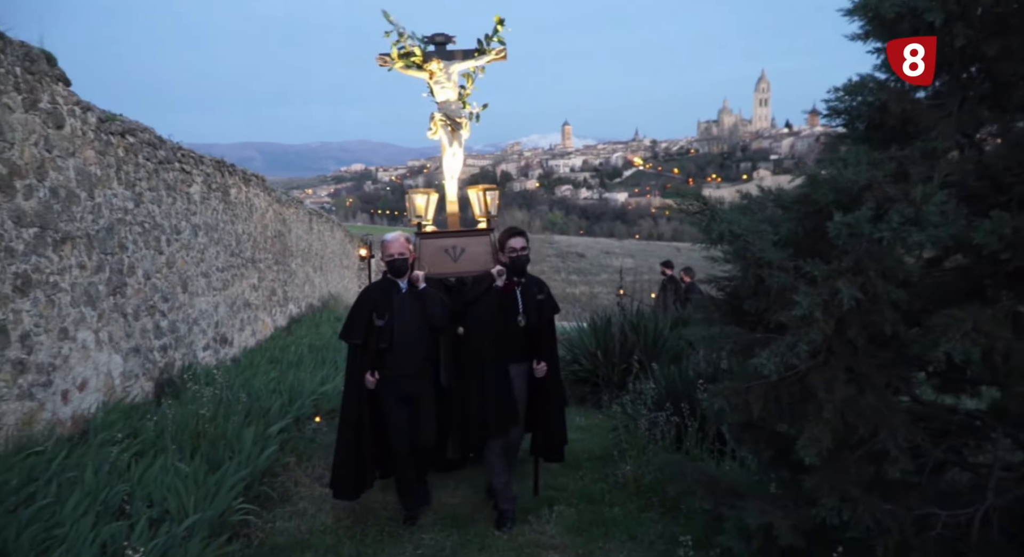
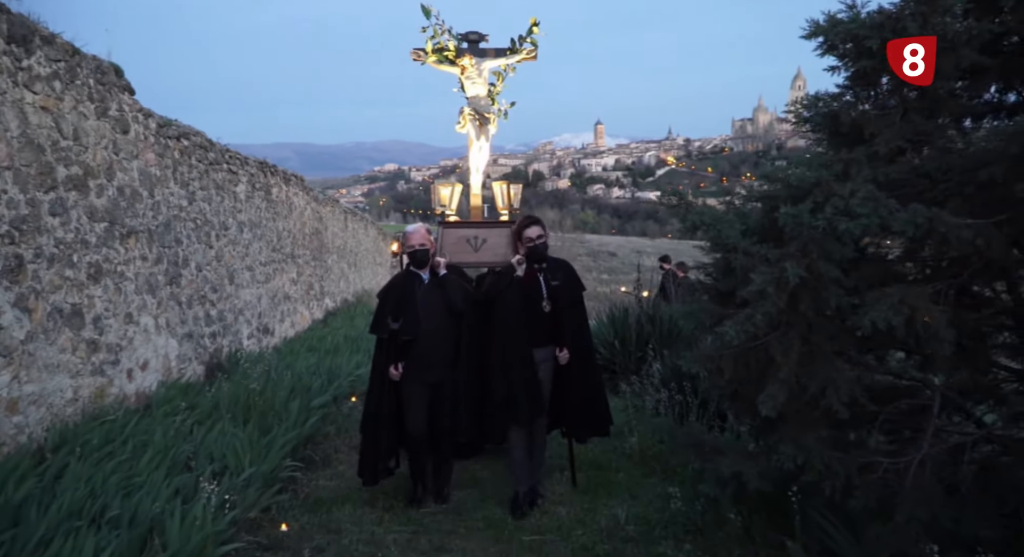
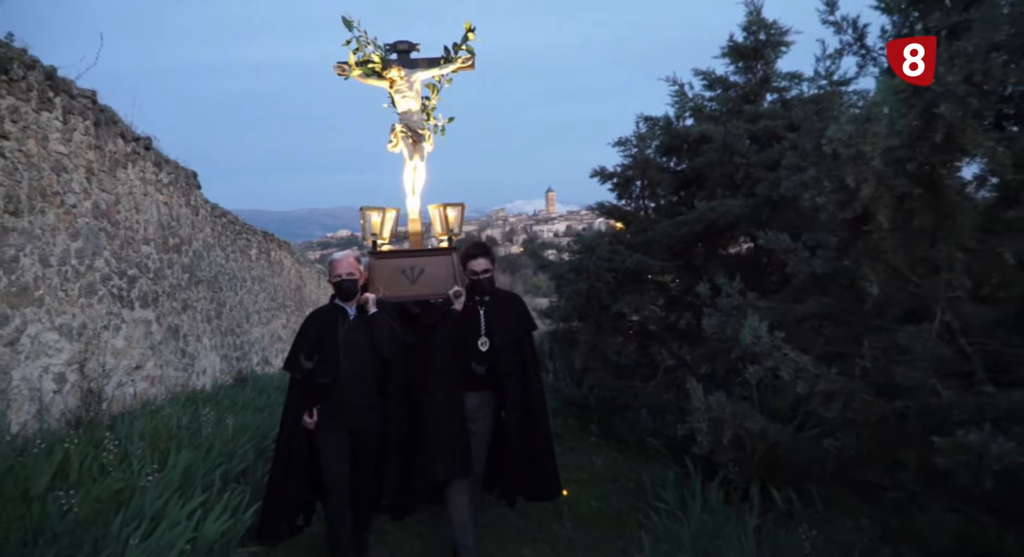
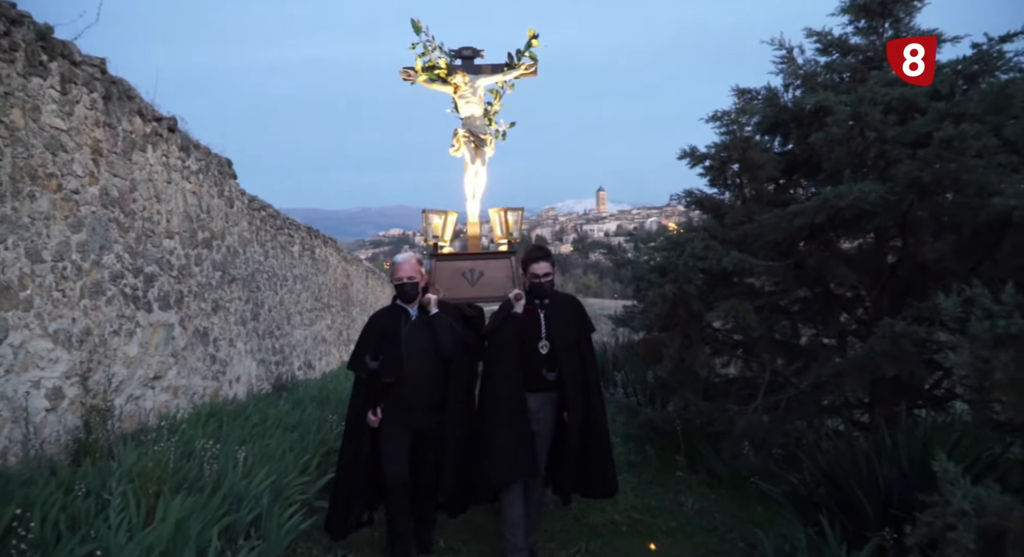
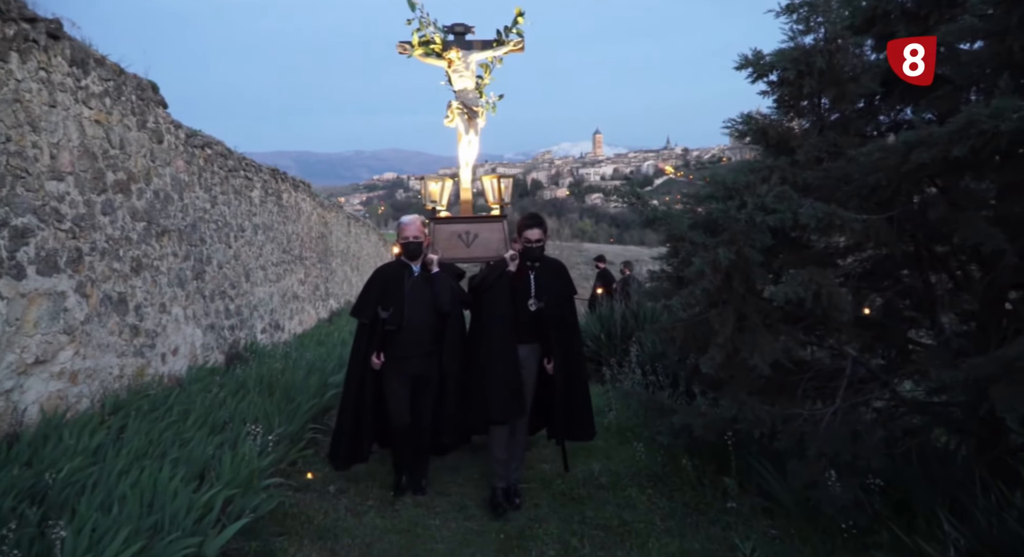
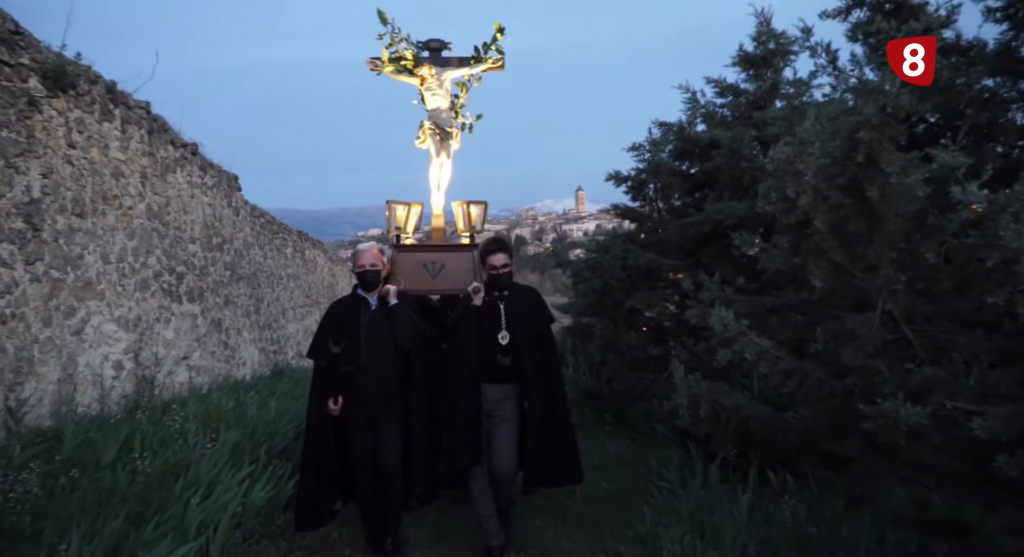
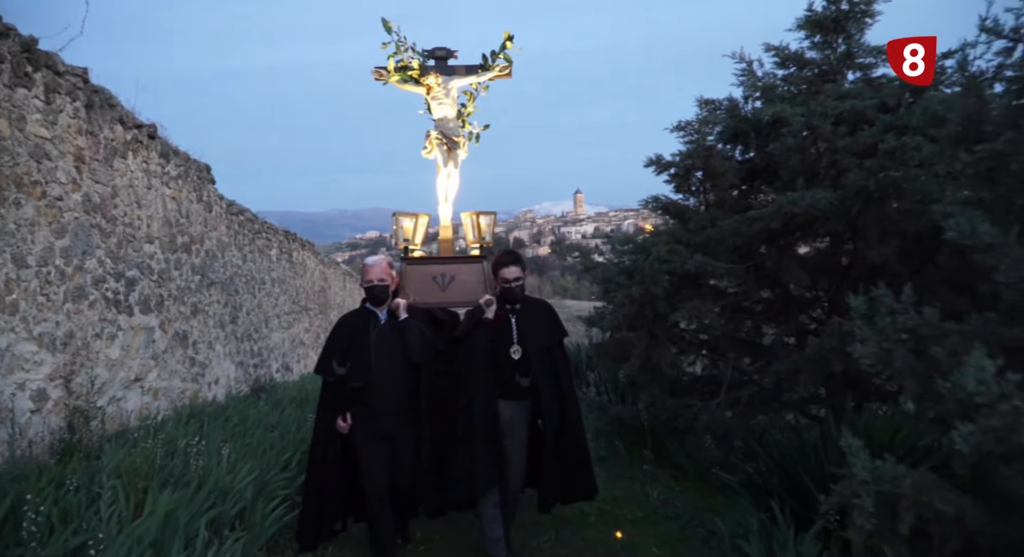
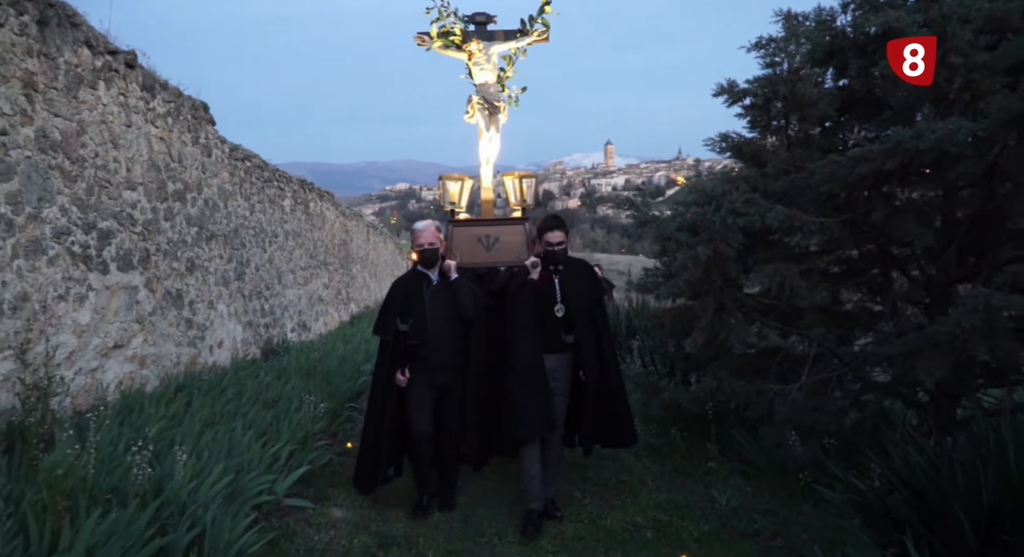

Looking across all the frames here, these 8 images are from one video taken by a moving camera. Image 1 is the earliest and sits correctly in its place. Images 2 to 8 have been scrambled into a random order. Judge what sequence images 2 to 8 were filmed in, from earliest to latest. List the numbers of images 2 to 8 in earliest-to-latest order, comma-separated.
2, 5, 8, 4, 7, 3, 6
